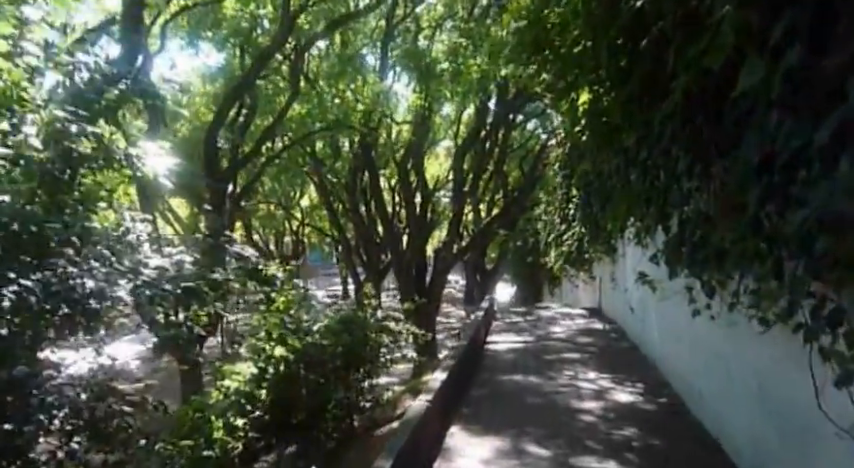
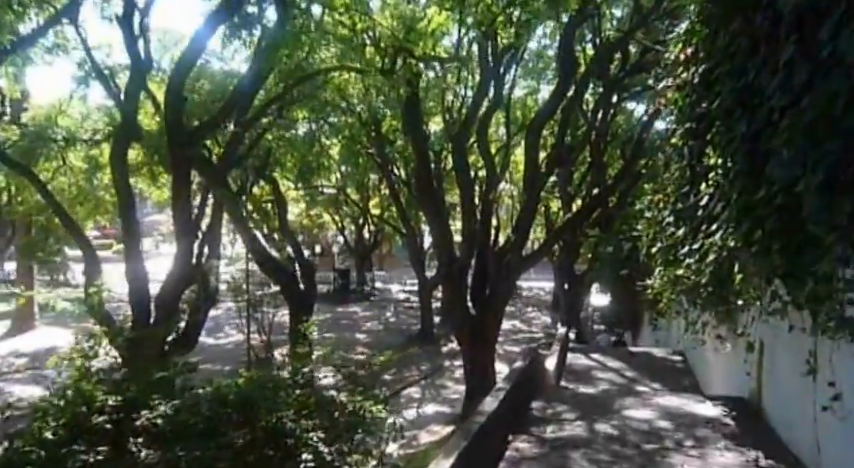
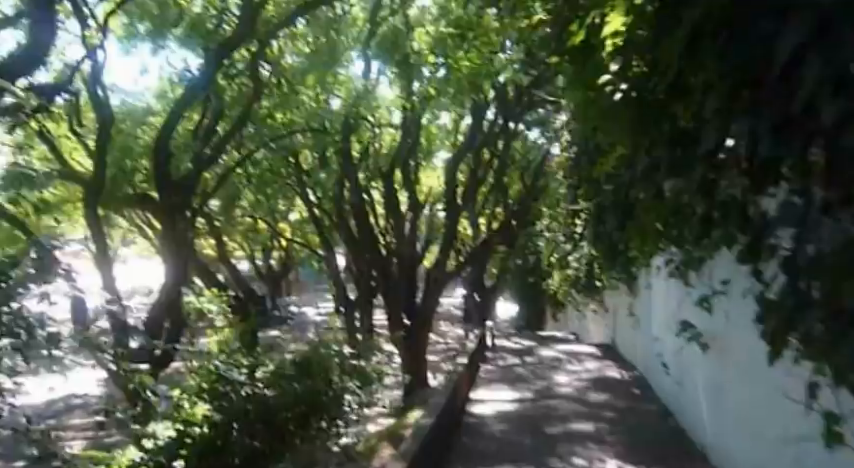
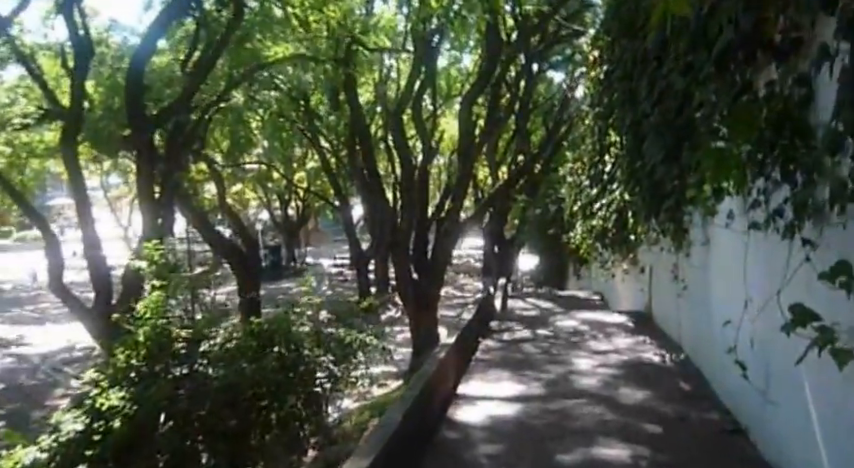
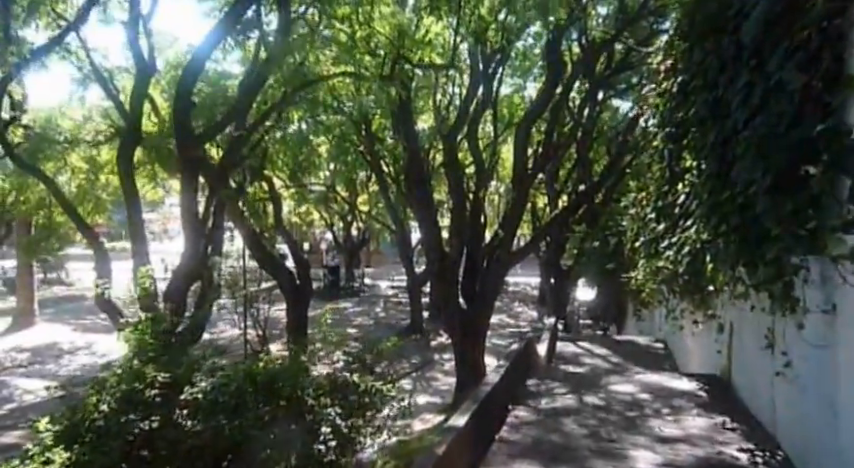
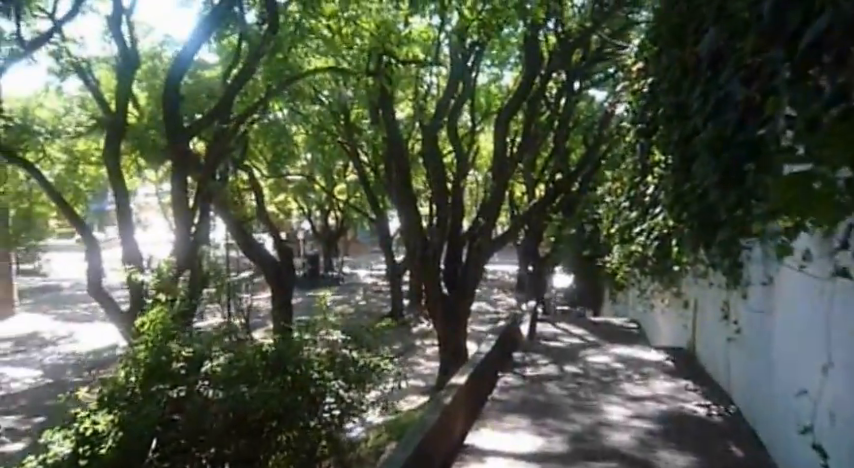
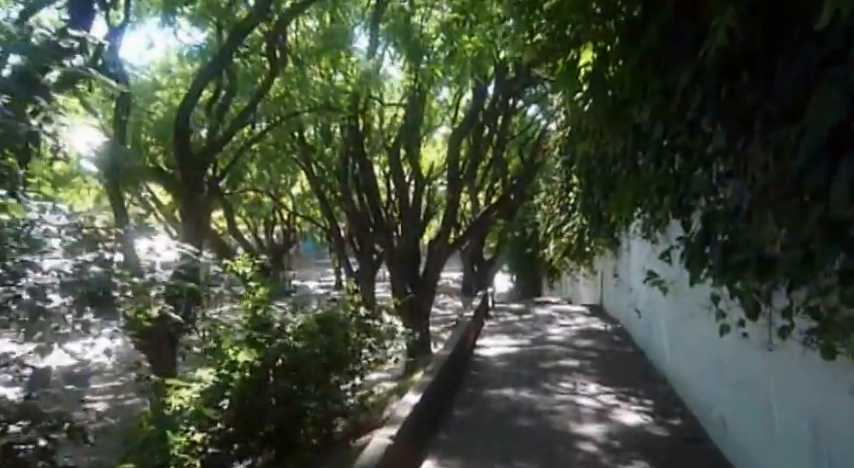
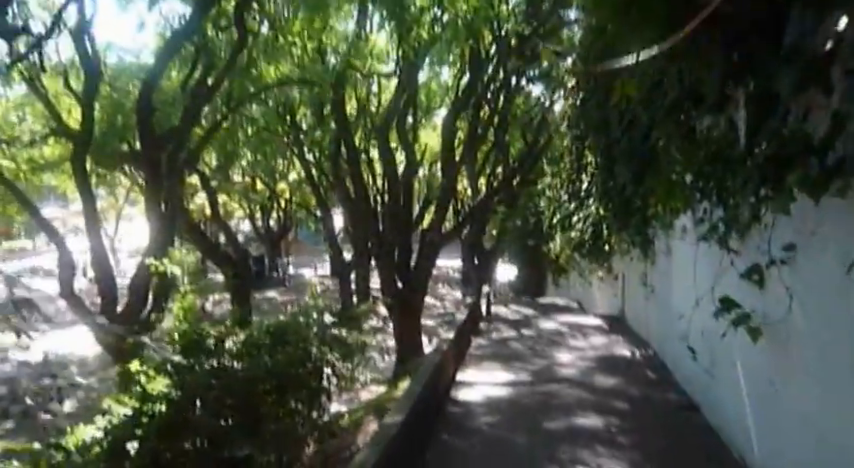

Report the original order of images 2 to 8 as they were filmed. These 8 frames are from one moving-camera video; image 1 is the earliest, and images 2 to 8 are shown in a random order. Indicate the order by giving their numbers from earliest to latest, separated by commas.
7, 3, 8, 4, 6, 5, 2
